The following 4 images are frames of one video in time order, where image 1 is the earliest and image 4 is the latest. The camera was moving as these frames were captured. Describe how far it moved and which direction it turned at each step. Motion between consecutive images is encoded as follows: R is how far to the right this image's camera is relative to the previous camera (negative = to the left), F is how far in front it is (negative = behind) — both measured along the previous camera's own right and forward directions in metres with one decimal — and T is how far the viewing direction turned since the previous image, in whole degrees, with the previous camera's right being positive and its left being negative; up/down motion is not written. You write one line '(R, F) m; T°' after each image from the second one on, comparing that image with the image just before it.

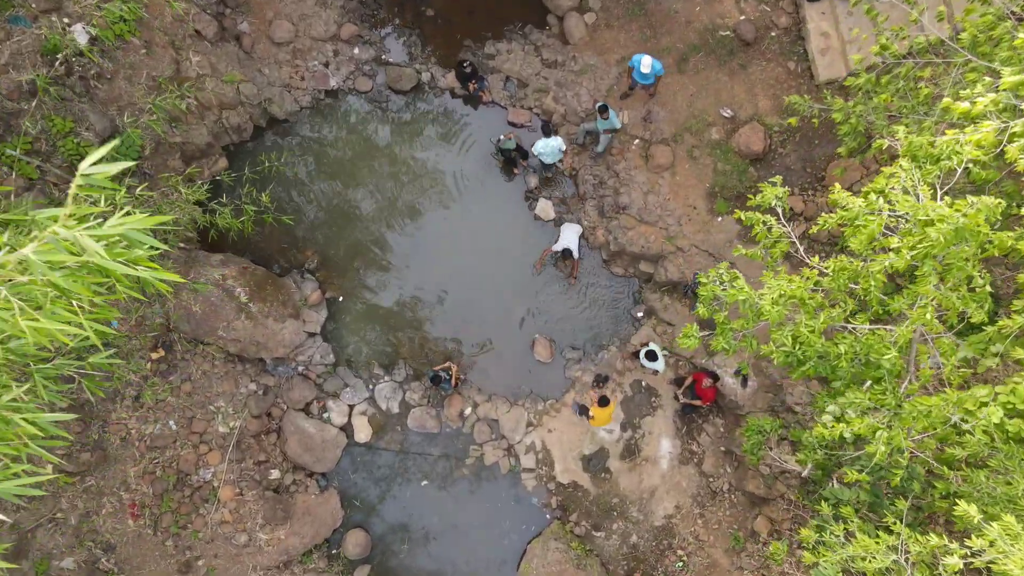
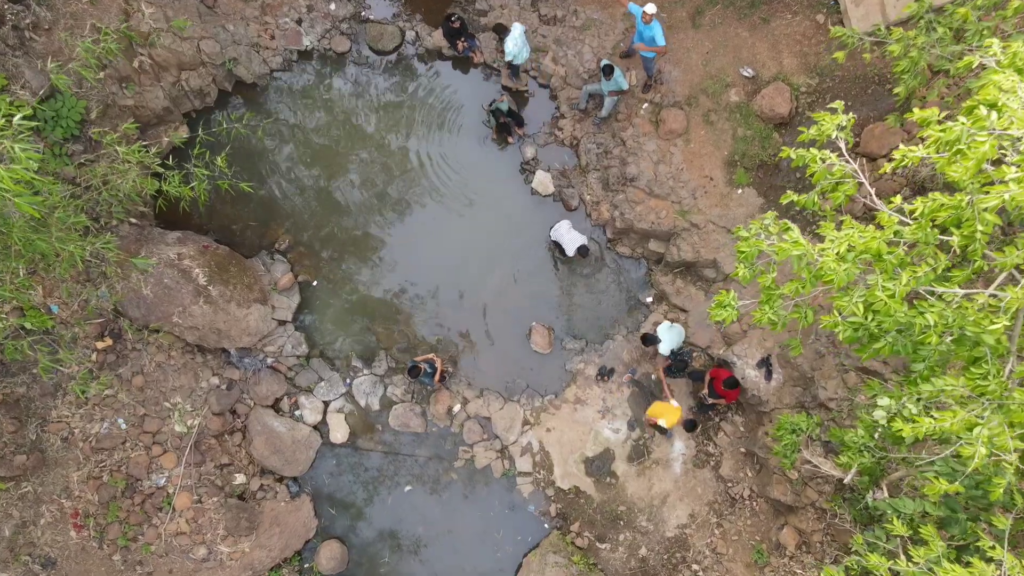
(+0.1, +1.0) m; 0°
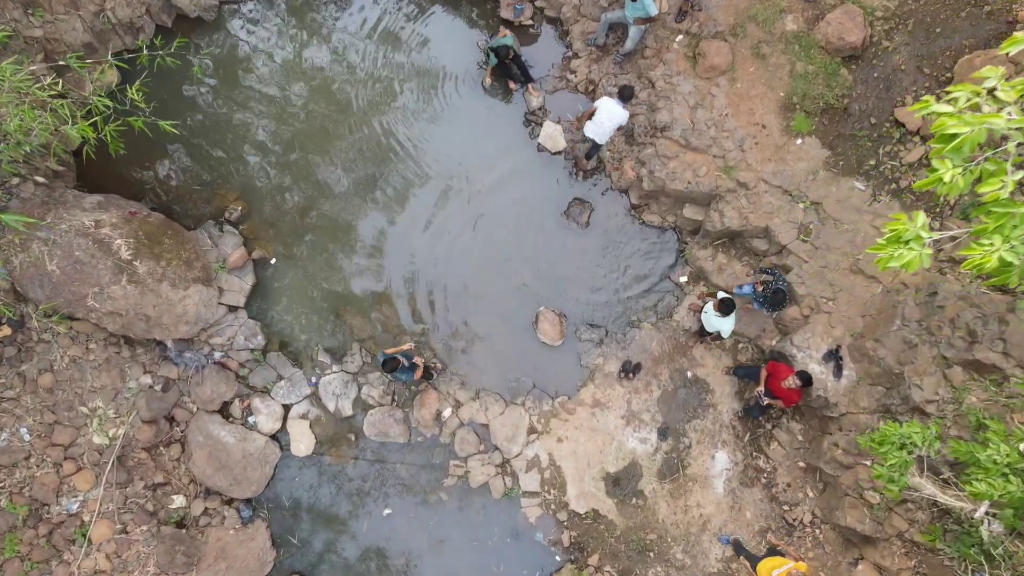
(0.0, +1.5) m; 0°
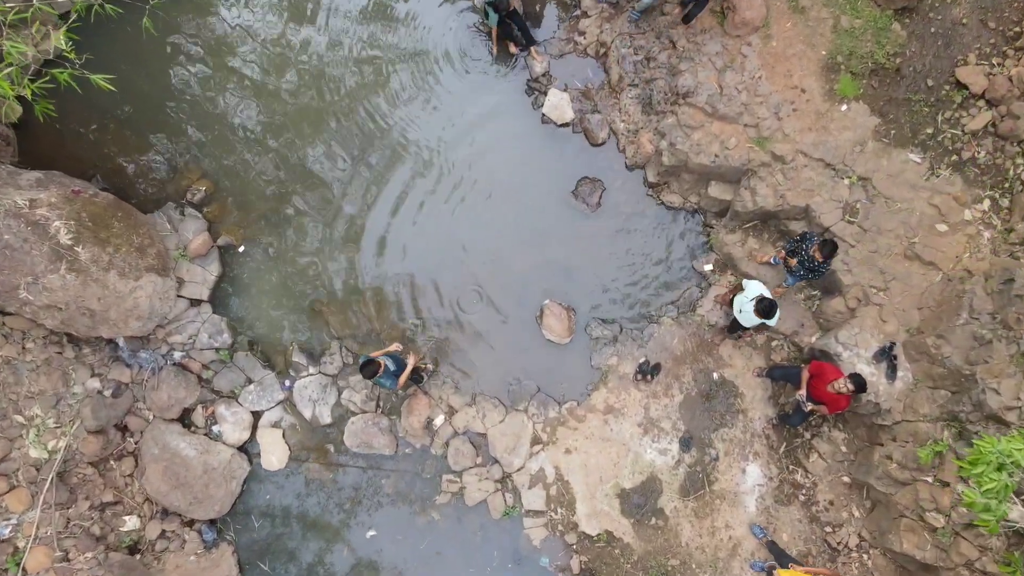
(0.0, +0.8) m; 0°
